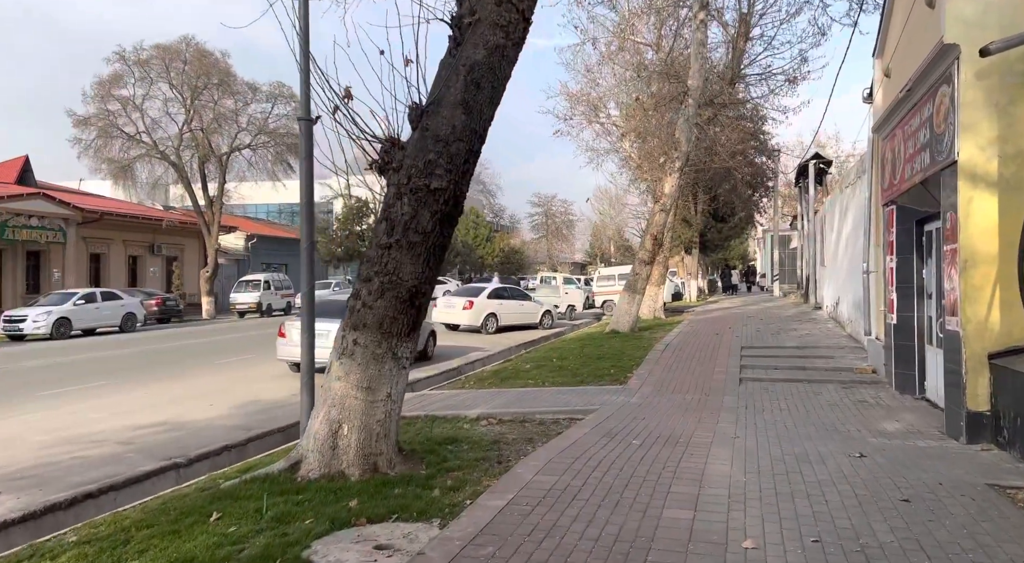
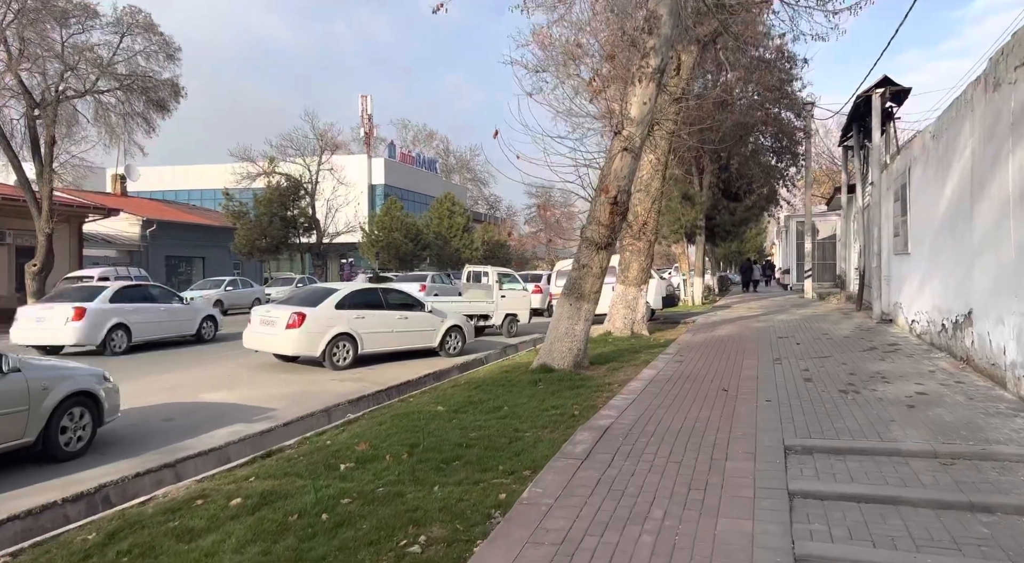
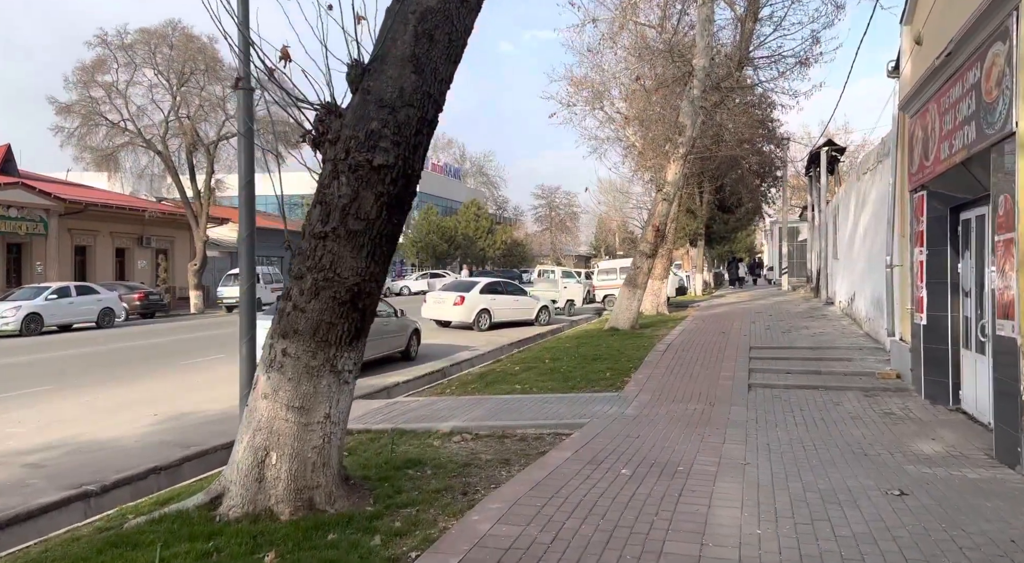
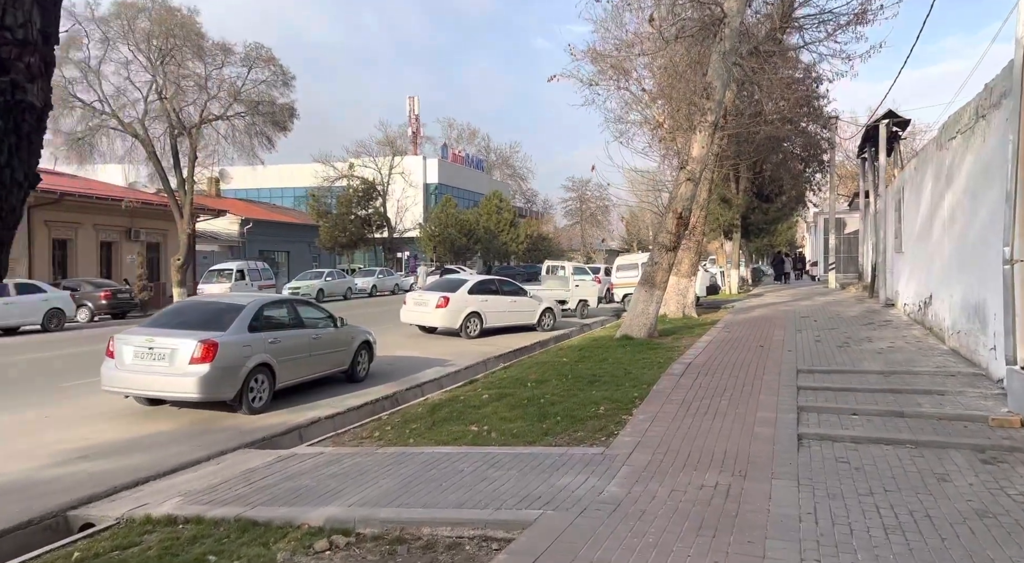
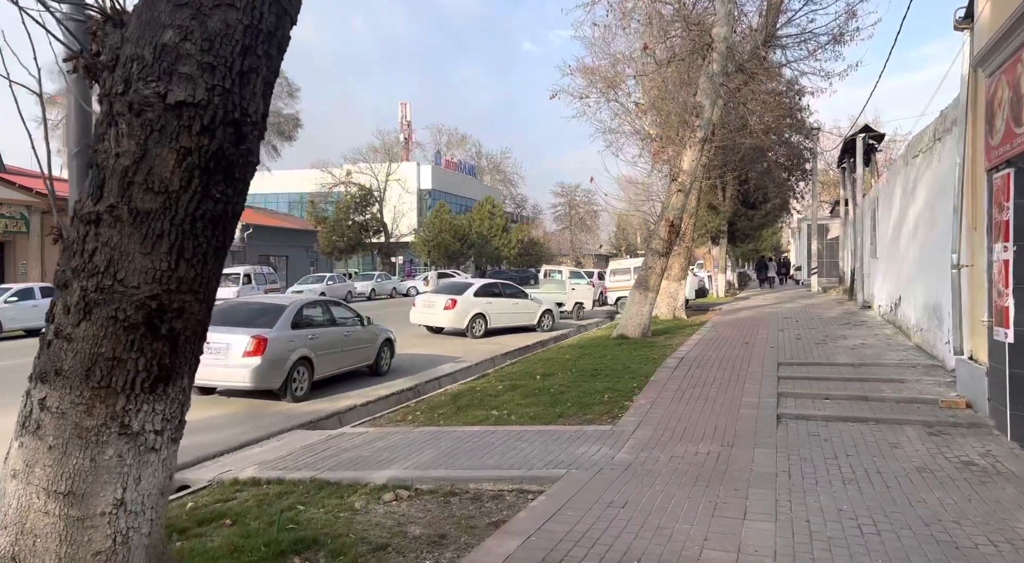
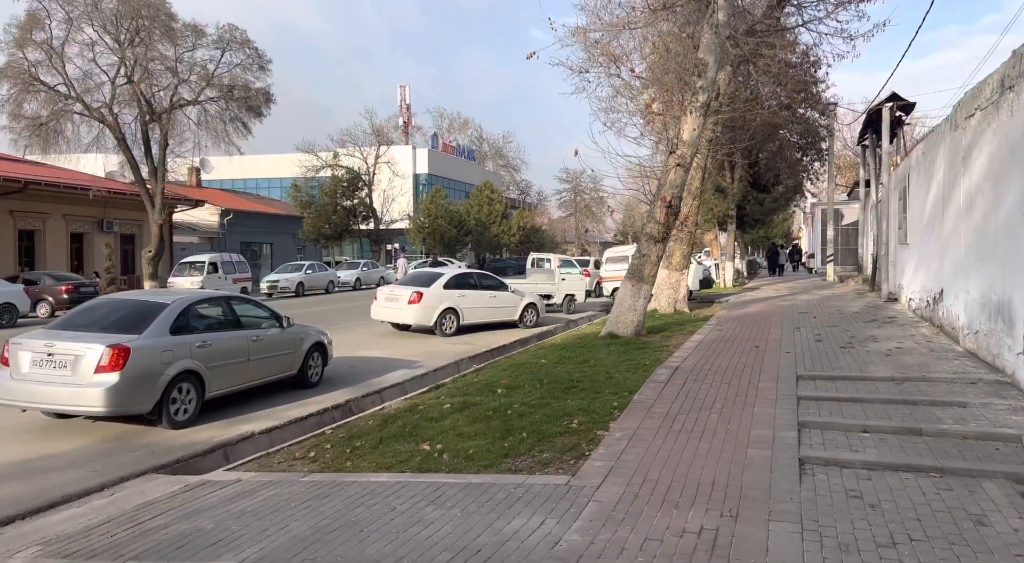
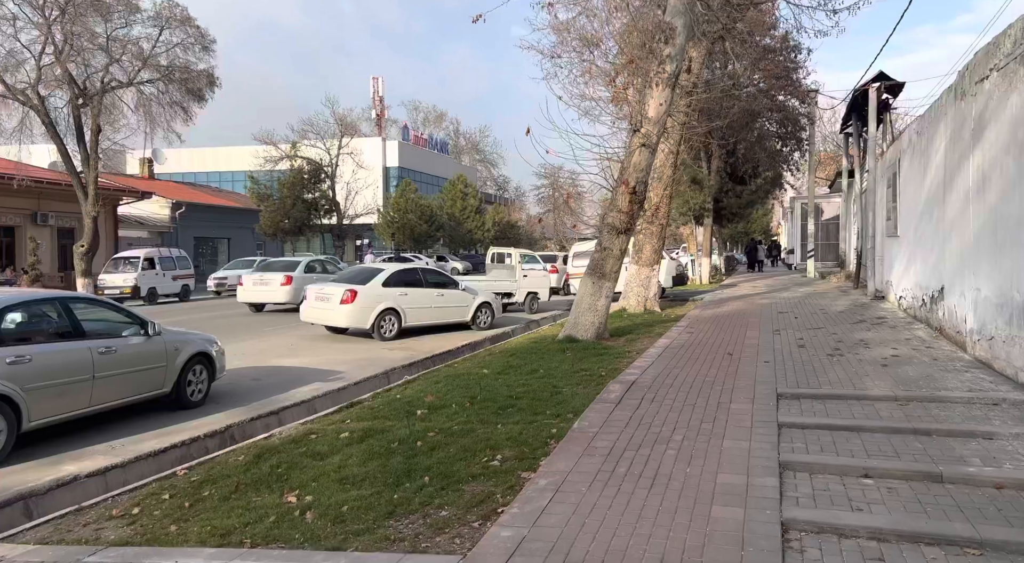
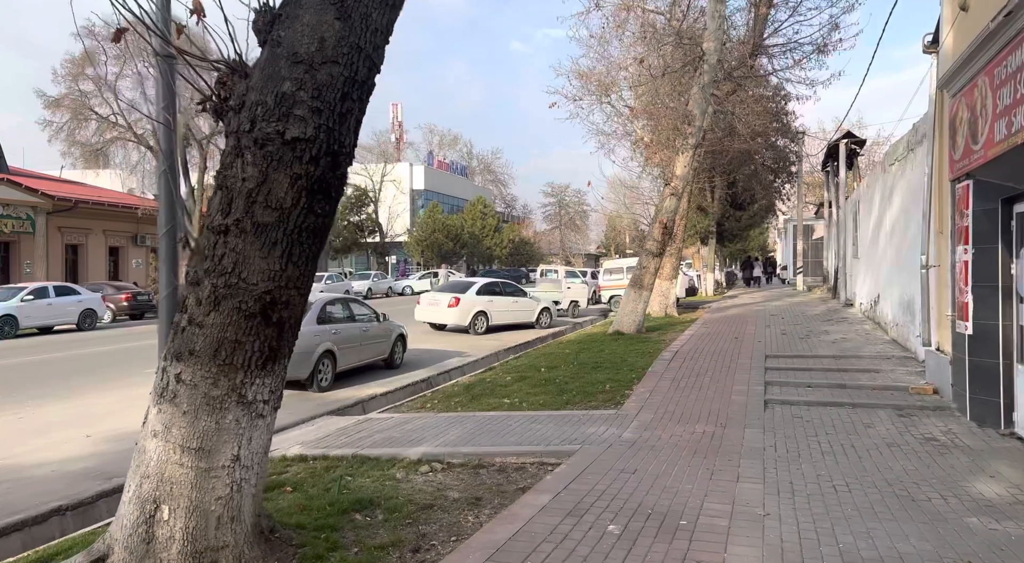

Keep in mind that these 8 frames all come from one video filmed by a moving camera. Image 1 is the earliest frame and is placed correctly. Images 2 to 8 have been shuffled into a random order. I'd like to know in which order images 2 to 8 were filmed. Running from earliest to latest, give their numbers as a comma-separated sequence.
3, 8, 5, 4, 6, 7, 2
